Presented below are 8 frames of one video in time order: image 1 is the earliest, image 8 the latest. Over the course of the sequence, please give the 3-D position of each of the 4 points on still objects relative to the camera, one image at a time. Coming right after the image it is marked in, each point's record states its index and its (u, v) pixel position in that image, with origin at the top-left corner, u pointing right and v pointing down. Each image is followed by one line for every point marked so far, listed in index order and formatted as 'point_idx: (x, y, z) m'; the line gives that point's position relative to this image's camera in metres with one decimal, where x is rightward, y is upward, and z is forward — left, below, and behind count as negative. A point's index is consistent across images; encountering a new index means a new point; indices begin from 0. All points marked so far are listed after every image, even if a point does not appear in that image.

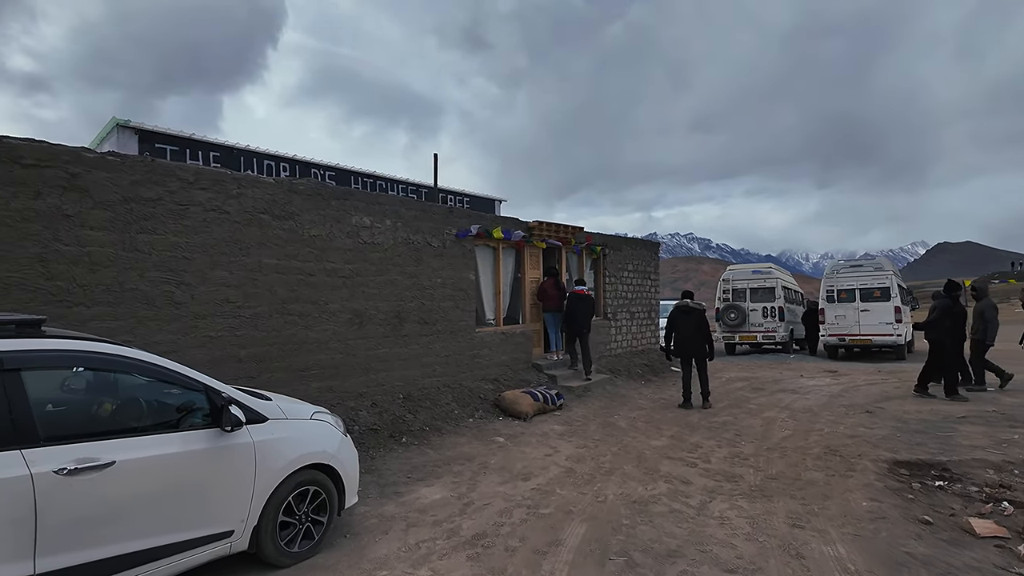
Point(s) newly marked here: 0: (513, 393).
0: (0.0, -1.5, +8.4) m
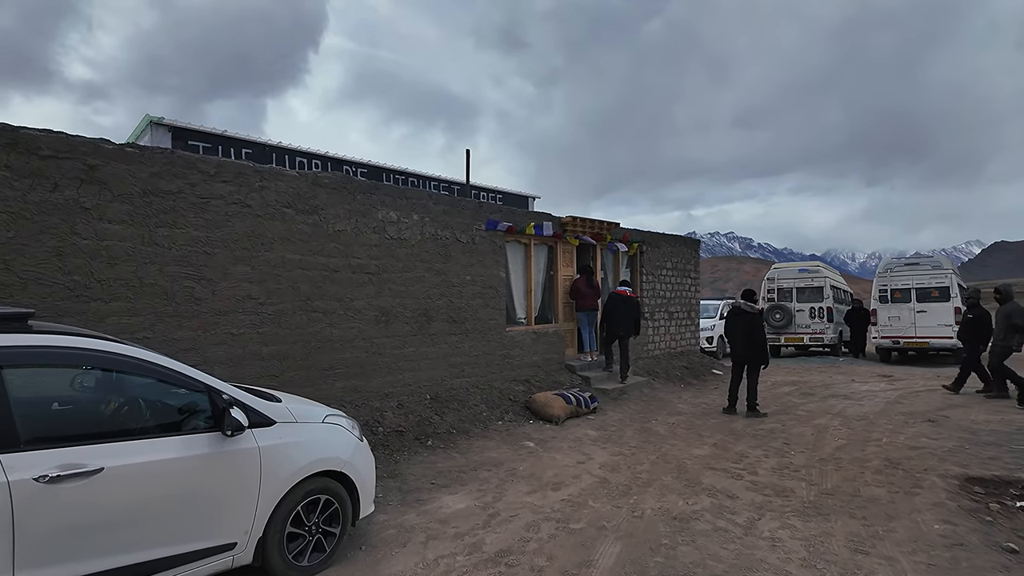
0: (+0.4, -1.5, +8.1) m
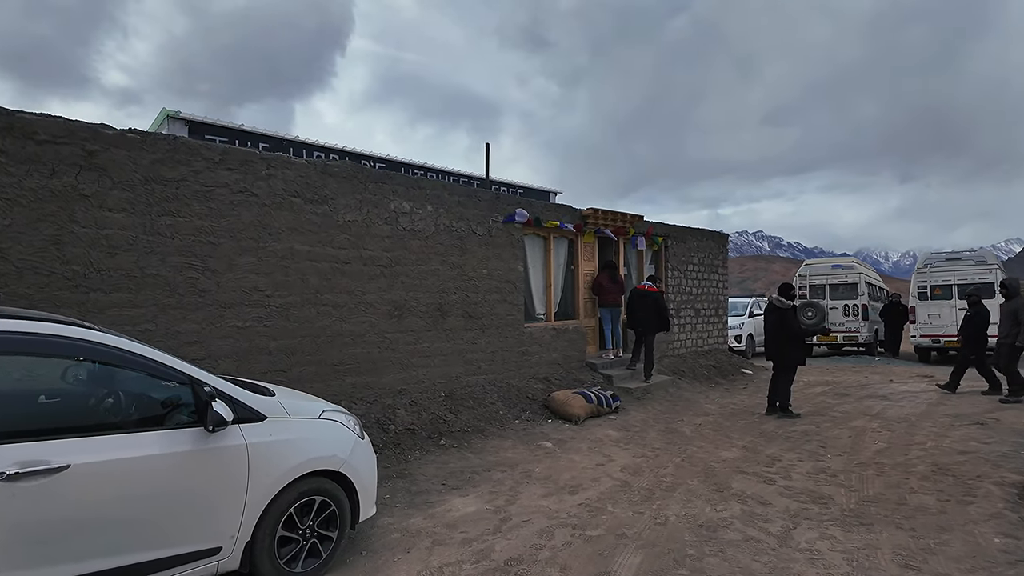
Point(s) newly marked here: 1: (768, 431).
0: (+0.7, -1.4, +7.7) m
1: (+3.1, -1.7, +7.2) m
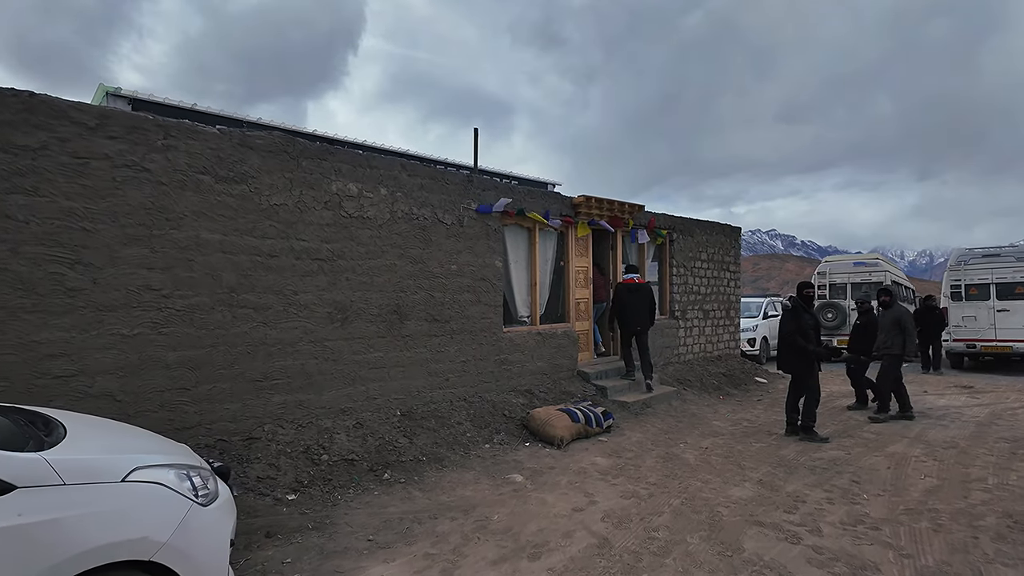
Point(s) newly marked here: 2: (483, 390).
0: (+0.4, -1.4, +6.6) m
1: (+2.8, -1.7, +6.0) m
2: (-0.3, -1.2, +6.9) m
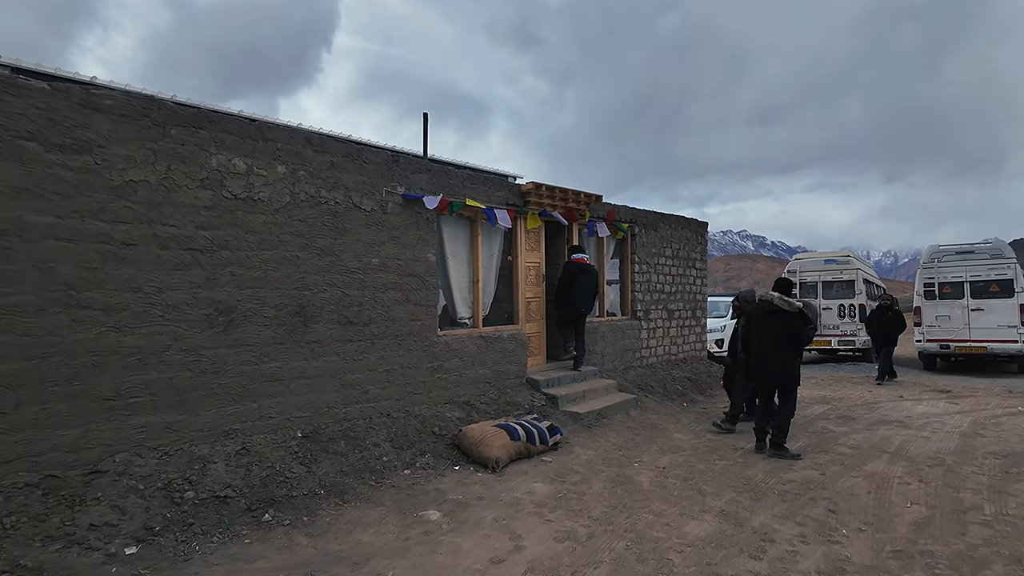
0: (-0.3, -1.3, +5.7) m
1: (+2.1, -1.7, +5.2) m
2: (-1.0, -1.2, +6.0) m
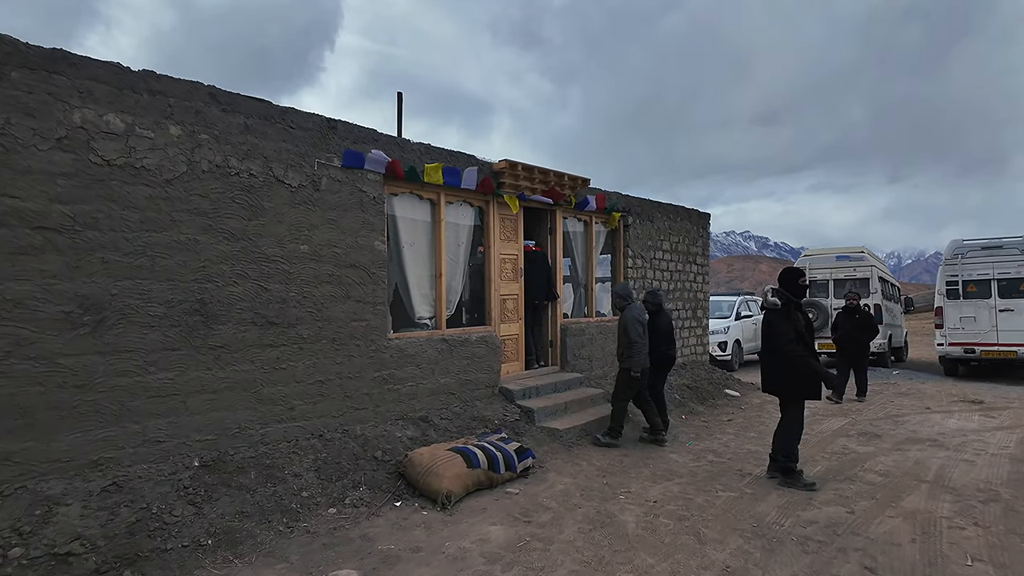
0: (-0.6, -1.3, +4.7) m
1: (+1.8, -1.7, +4.2) m
2: (-1.3, -1.1, +5.0) m
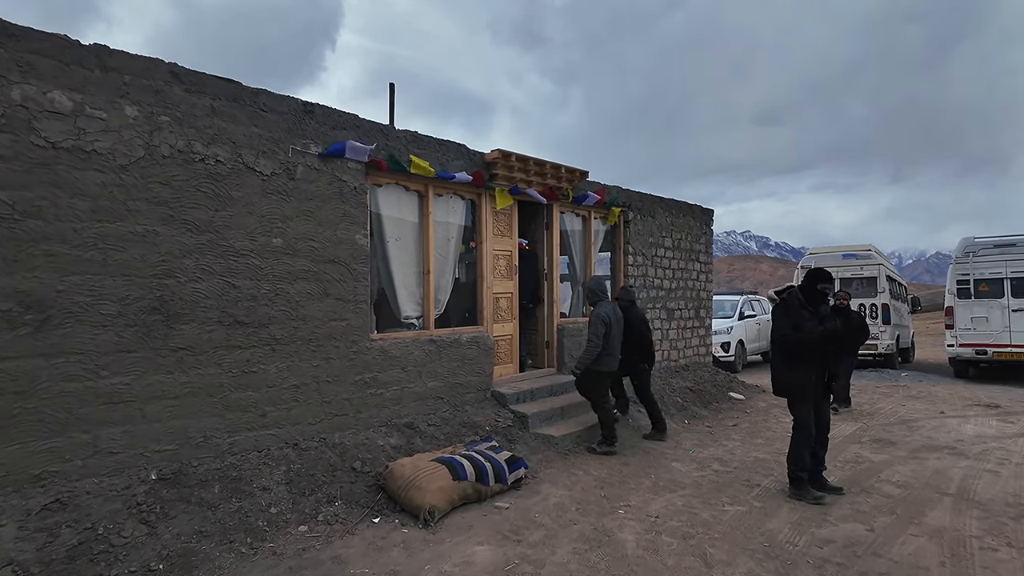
0: (-0.7, -1.3, +4.3) m
1: (+1.7, -1.6, +3.8) m
2: (-1.4, -1.1, +4.6) m
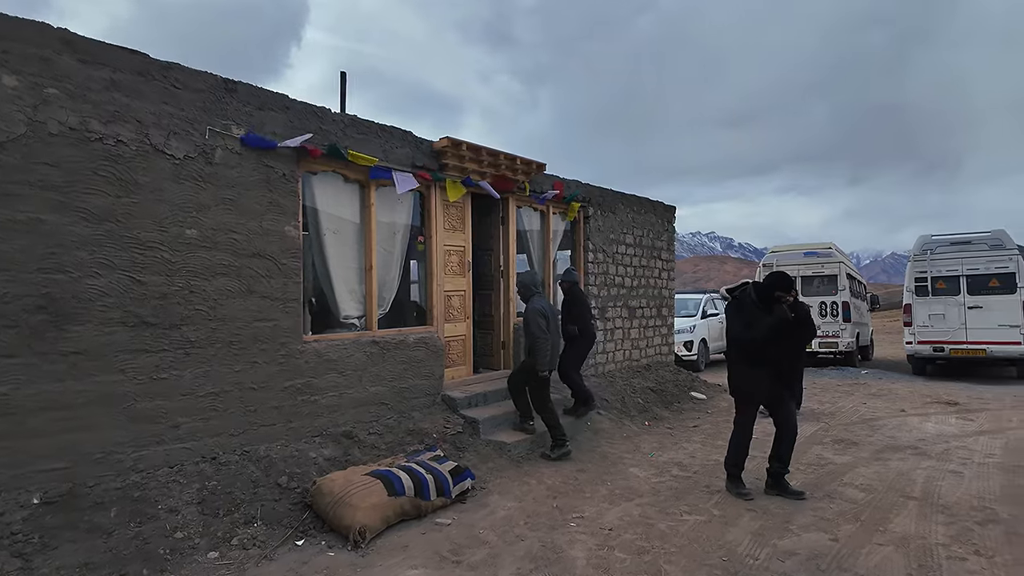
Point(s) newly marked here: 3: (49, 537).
0: (-1.1, -1.2, +3.9) m
1: (+1.4, -1.6, +3.6) m
2: (-1.8, -1.1, +4.2) m
3: (-2.4, -1.3, +3.1) m
